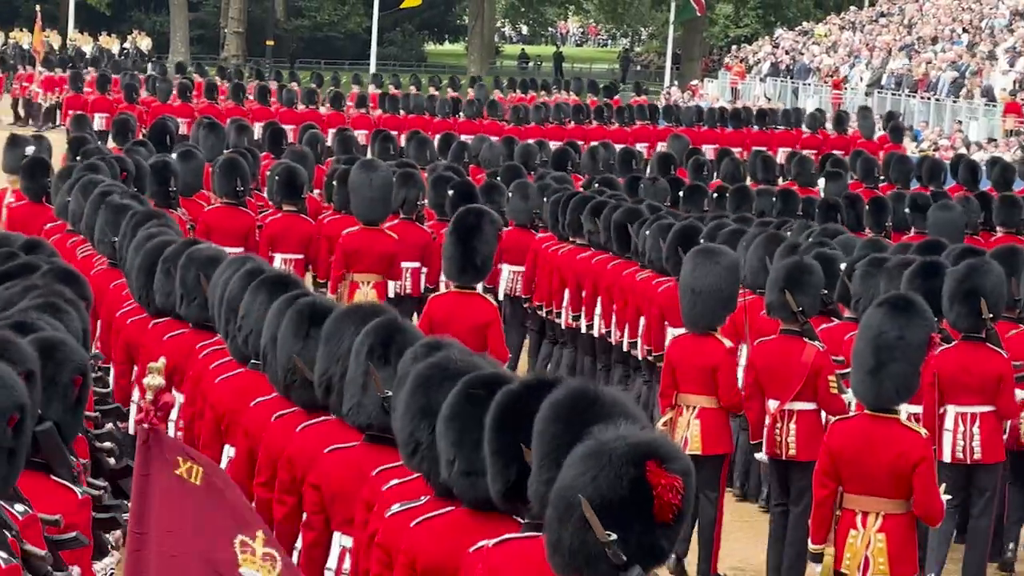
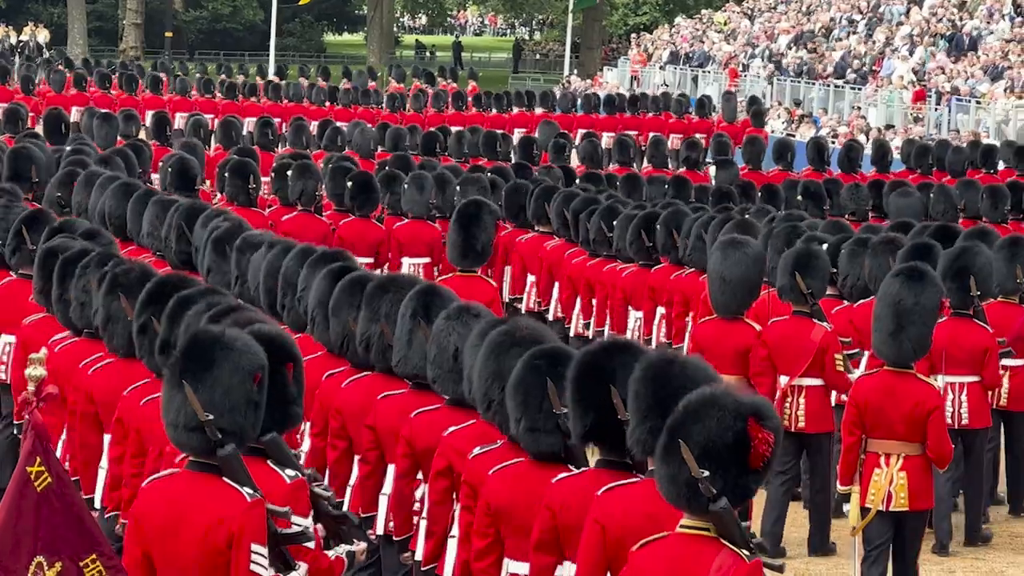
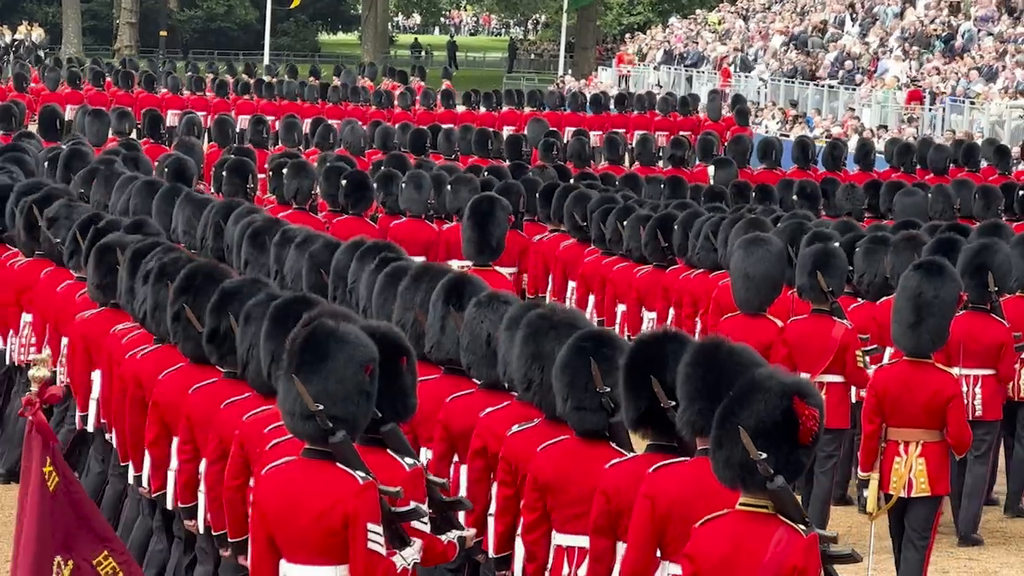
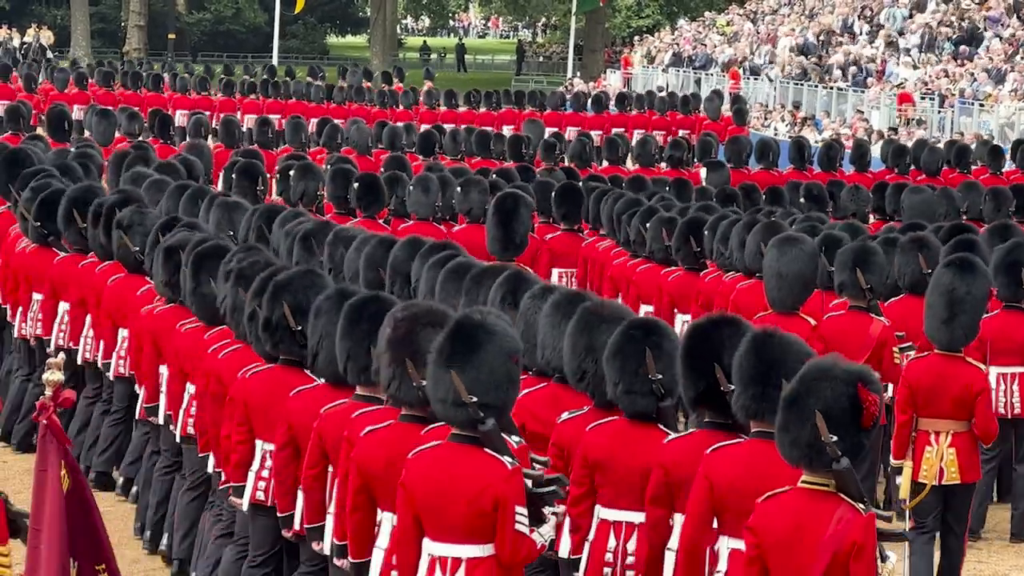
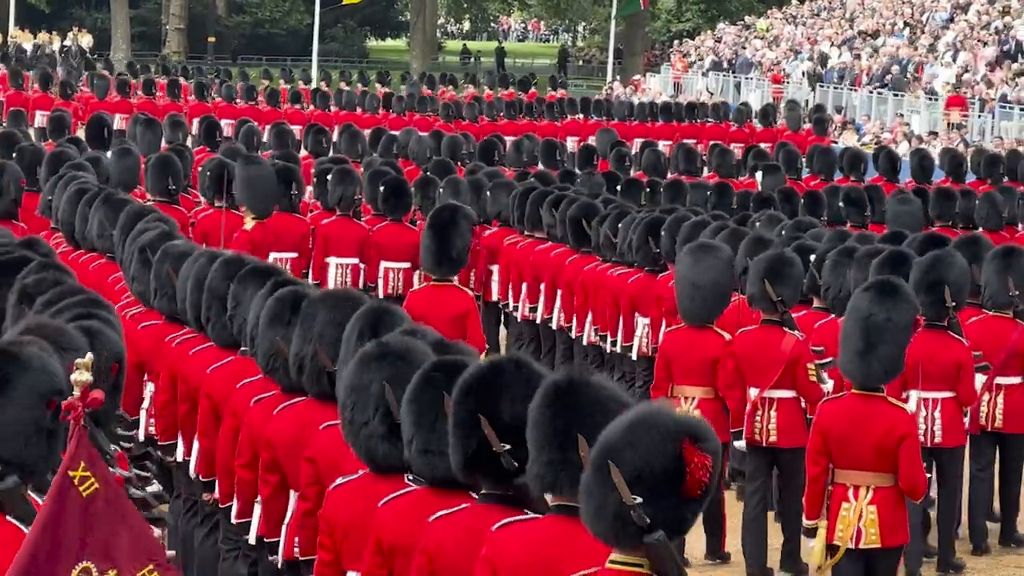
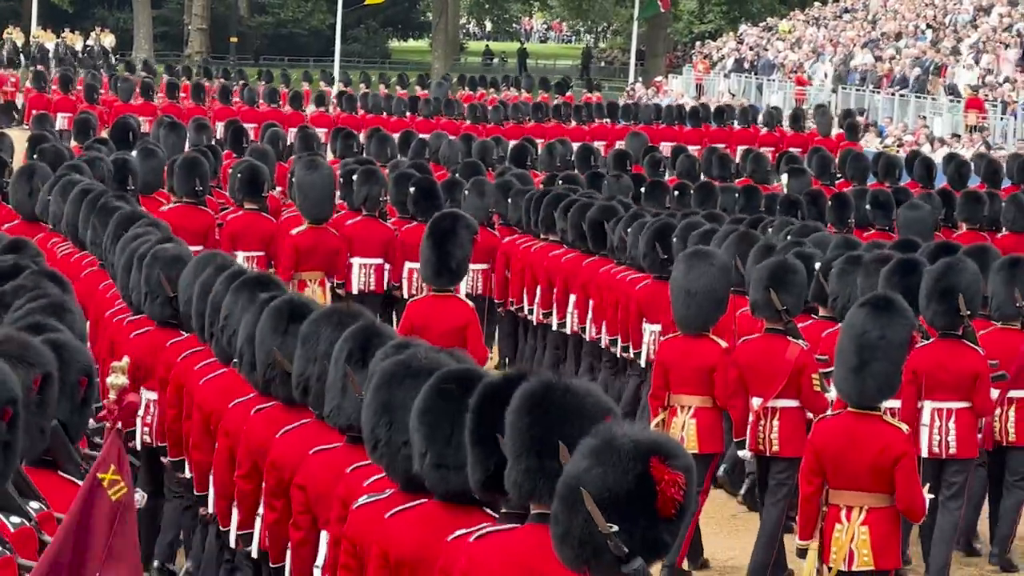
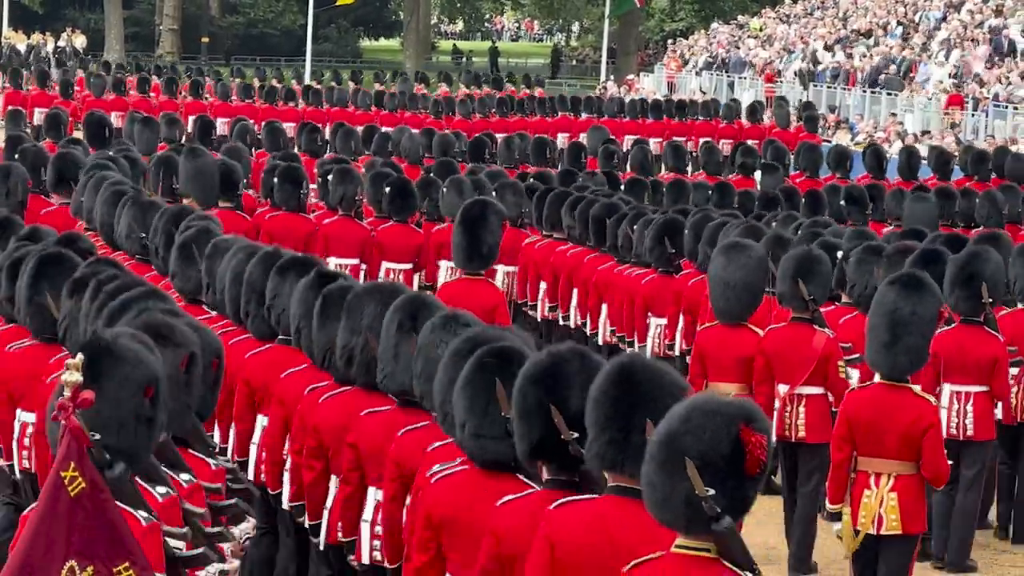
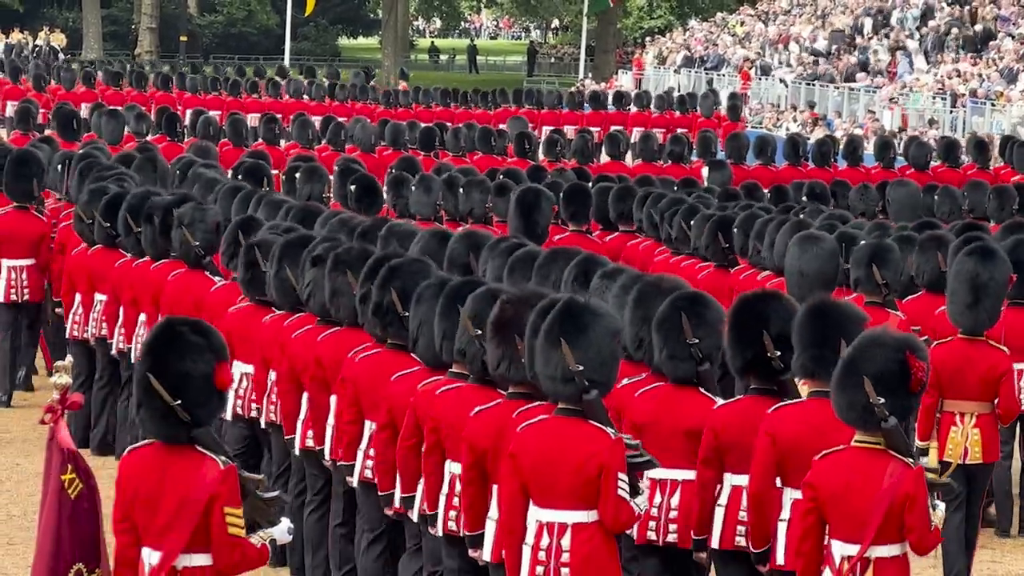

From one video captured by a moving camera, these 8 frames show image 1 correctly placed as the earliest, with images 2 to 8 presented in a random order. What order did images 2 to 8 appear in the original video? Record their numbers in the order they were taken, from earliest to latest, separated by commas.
6, 5, 7, 2, 3, 4, 8
